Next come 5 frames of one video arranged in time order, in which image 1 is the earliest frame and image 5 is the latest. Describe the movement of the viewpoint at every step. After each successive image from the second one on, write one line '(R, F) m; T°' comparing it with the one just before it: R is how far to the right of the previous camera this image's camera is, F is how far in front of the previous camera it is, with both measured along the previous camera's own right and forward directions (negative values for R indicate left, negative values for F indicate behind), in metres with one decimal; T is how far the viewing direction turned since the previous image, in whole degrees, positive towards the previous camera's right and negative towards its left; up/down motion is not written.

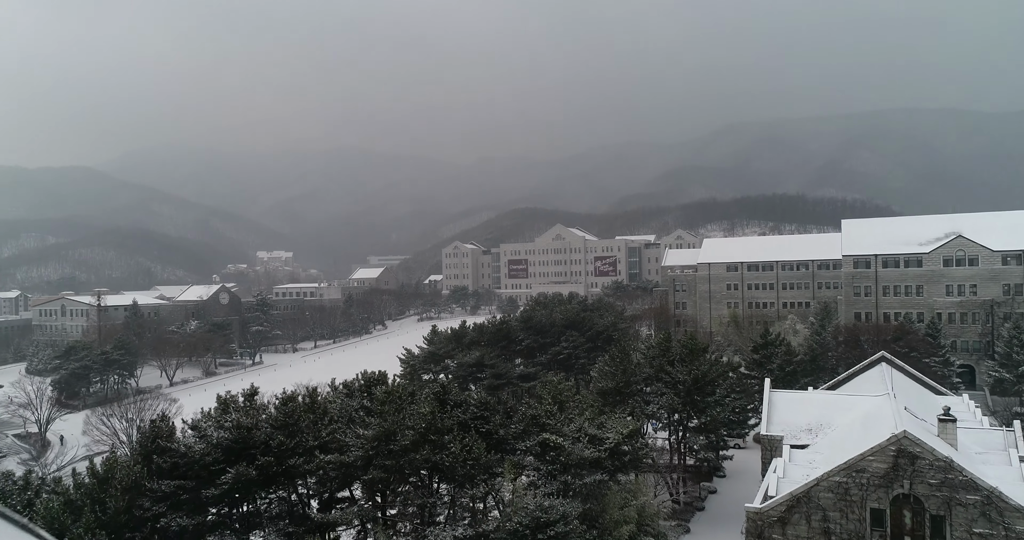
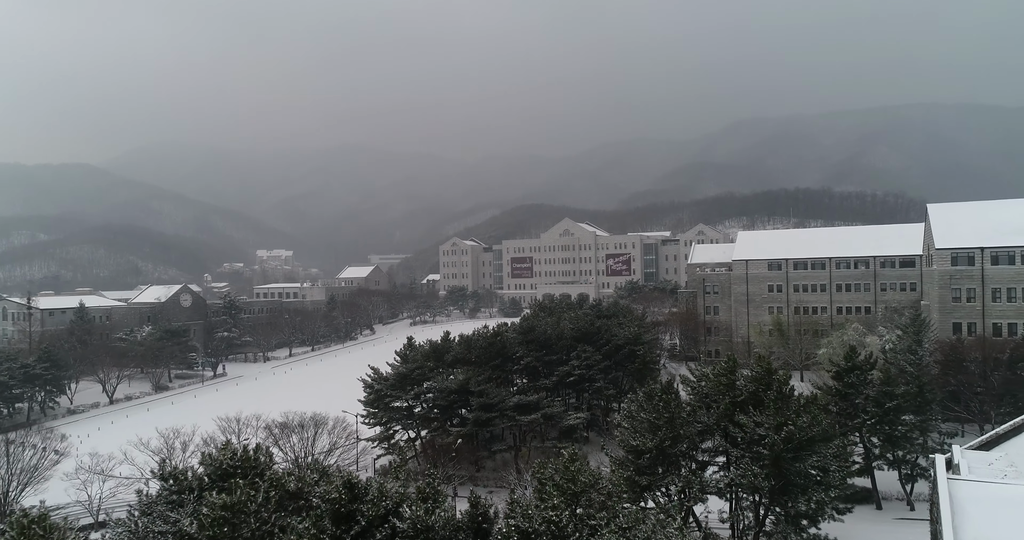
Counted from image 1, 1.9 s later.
(+0.6, +9.0) m; -1°
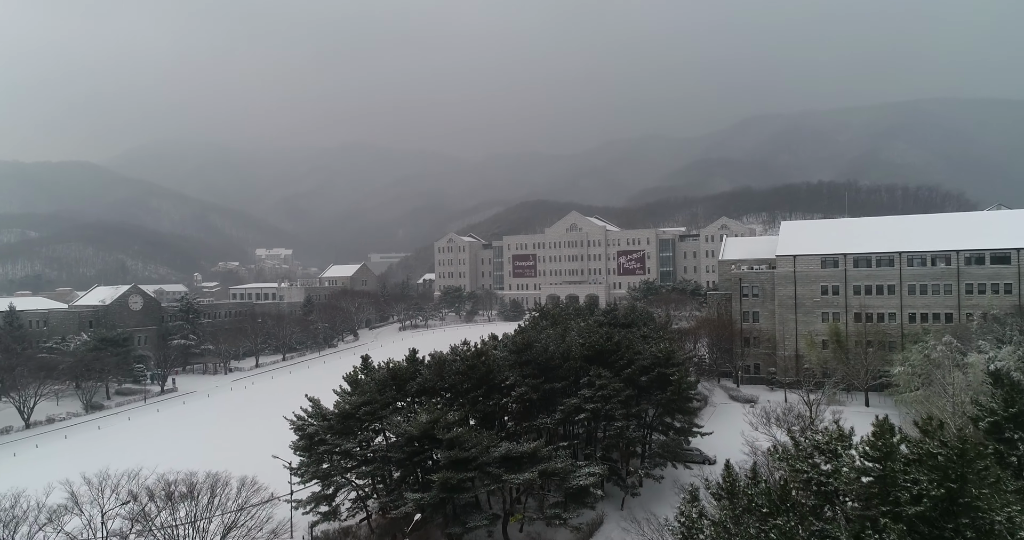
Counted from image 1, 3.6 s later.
(+0.7, +8.6) m; -1°
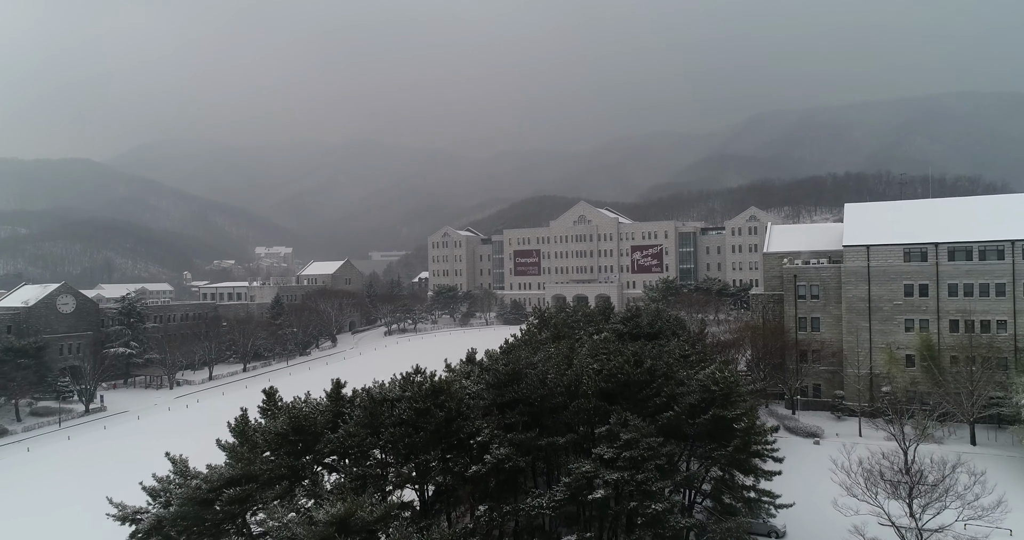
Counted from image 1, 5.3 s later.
(+0.7, +8.7) m; -1°
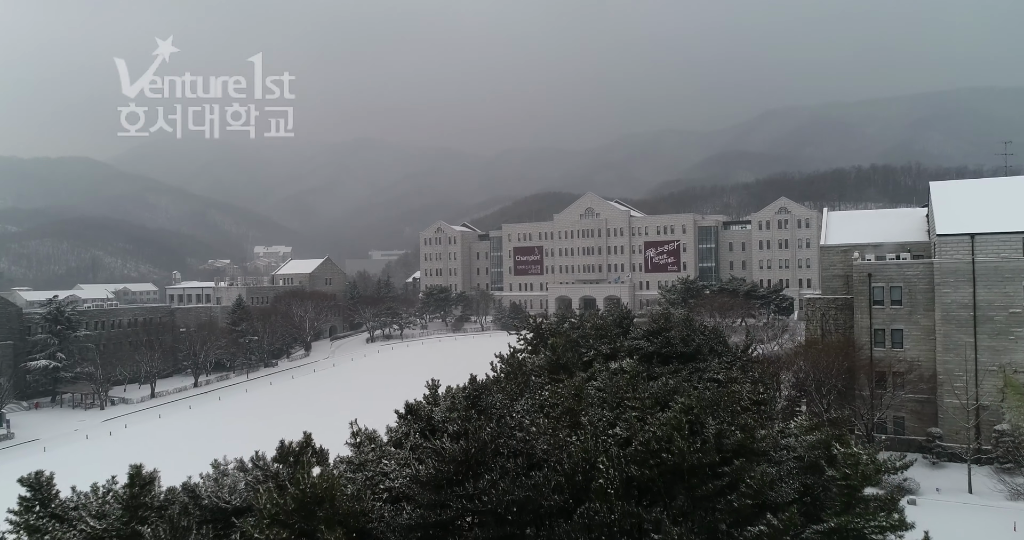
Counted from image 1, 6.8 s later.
(+0.7, +7.5) m; -1°
